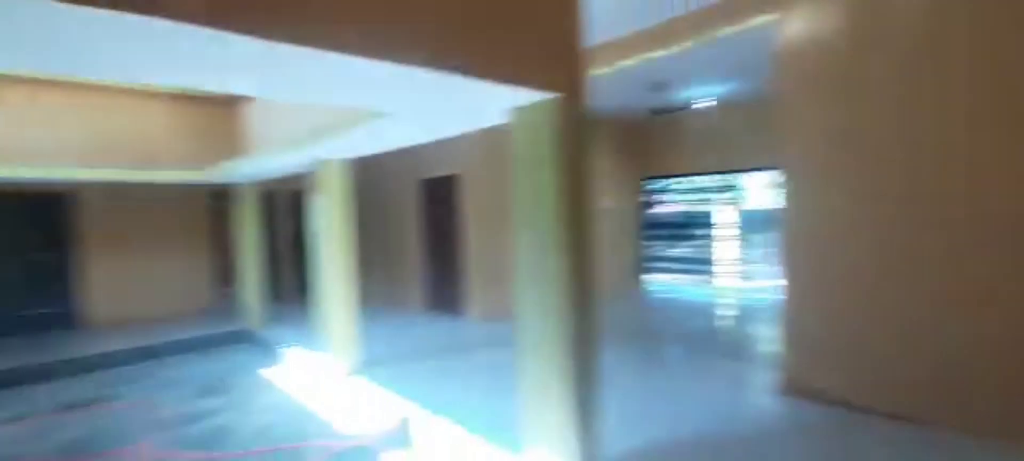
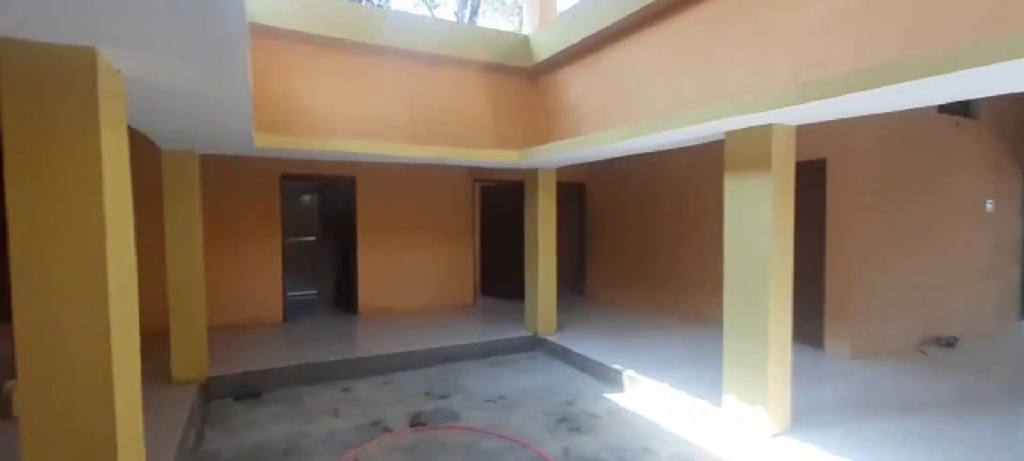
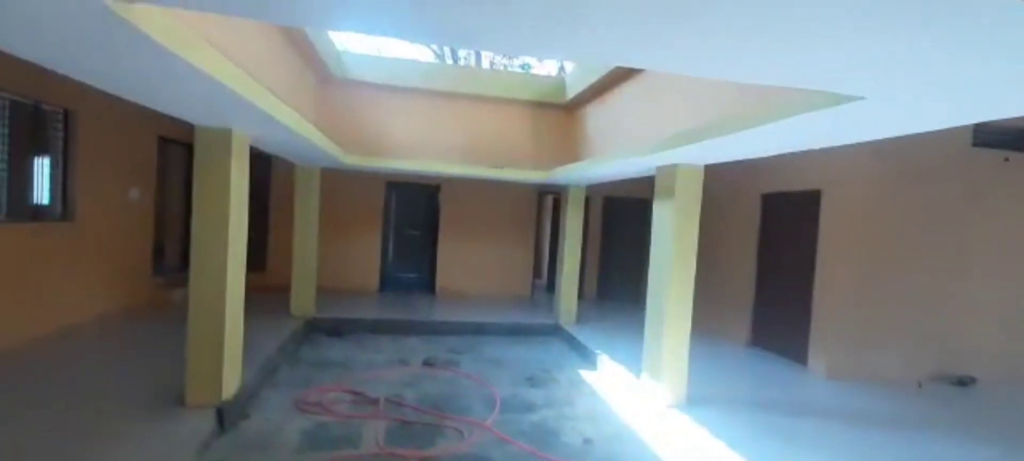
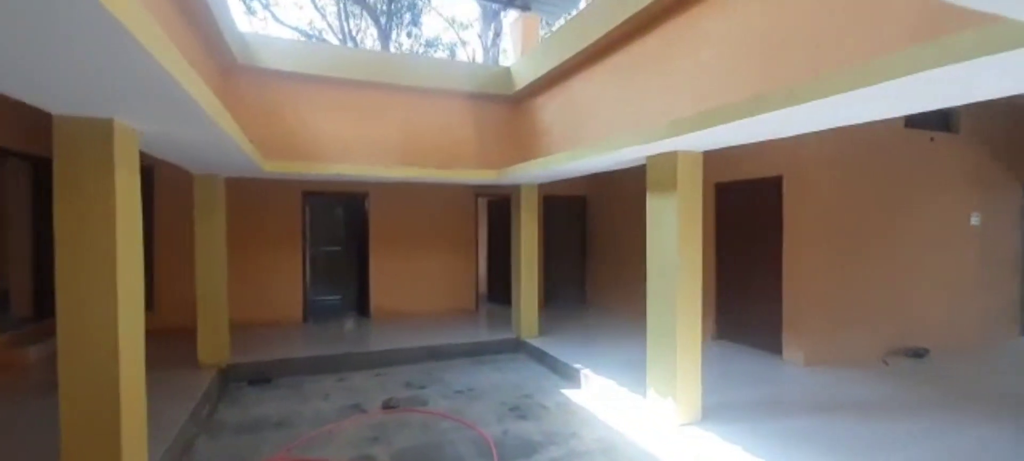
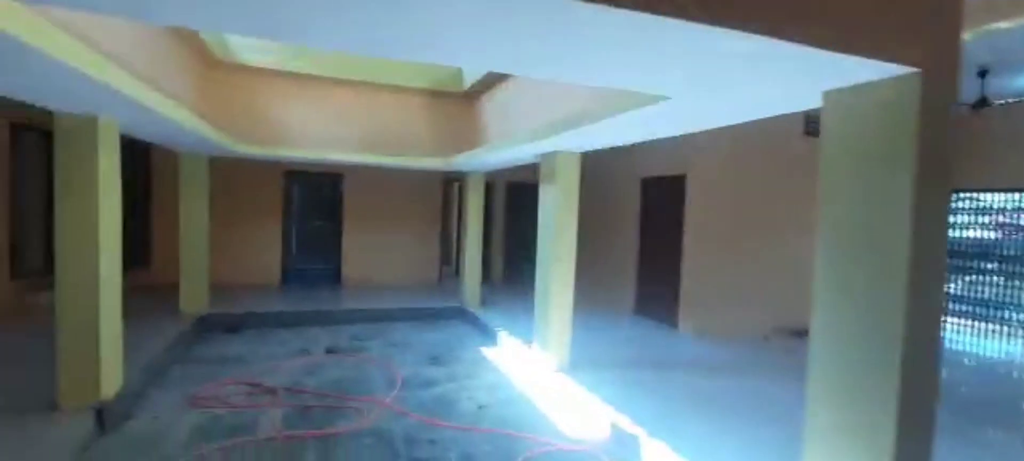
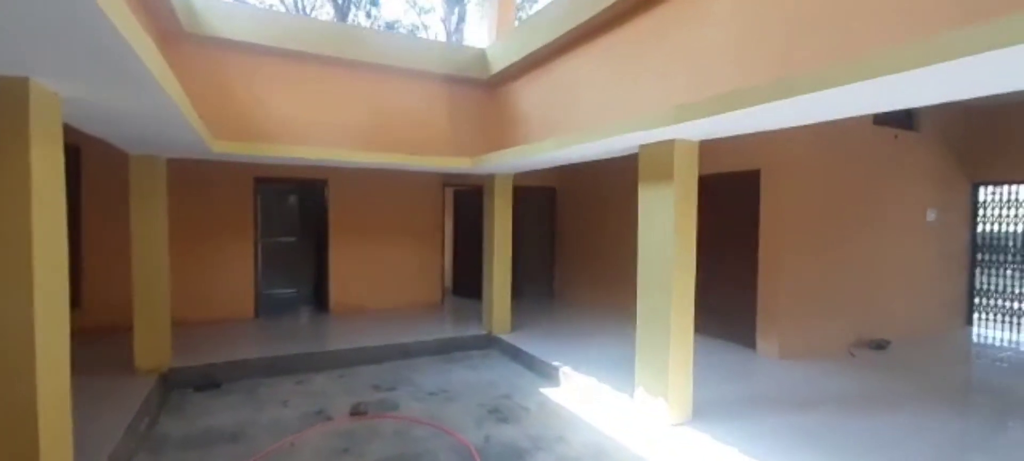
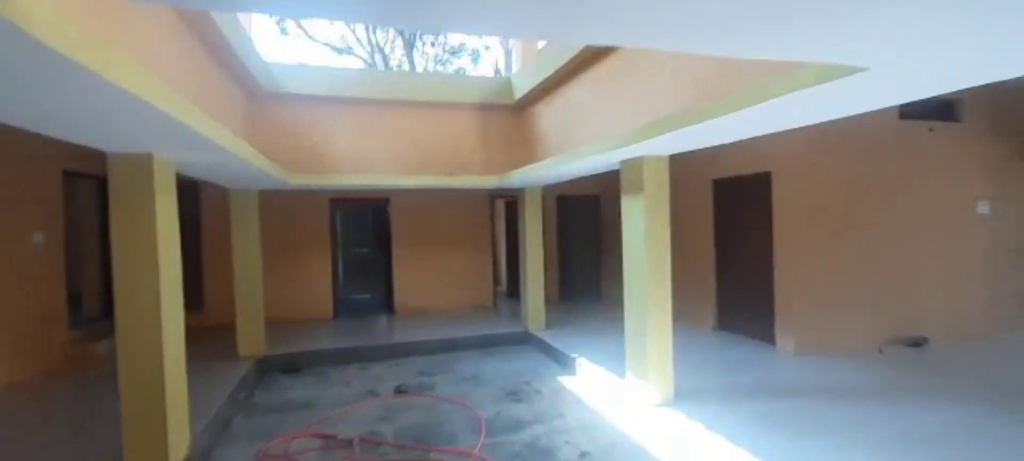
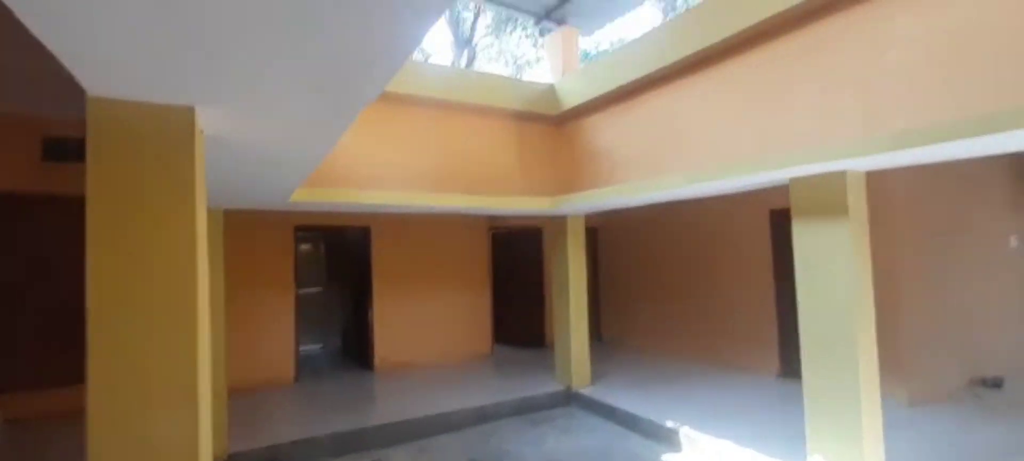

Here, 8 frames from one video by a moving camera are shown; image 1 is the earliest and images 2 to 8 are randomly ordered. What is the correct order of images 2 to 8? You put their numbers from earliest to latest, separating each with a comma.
5, 3, 7, 4, 6, 2, 8
